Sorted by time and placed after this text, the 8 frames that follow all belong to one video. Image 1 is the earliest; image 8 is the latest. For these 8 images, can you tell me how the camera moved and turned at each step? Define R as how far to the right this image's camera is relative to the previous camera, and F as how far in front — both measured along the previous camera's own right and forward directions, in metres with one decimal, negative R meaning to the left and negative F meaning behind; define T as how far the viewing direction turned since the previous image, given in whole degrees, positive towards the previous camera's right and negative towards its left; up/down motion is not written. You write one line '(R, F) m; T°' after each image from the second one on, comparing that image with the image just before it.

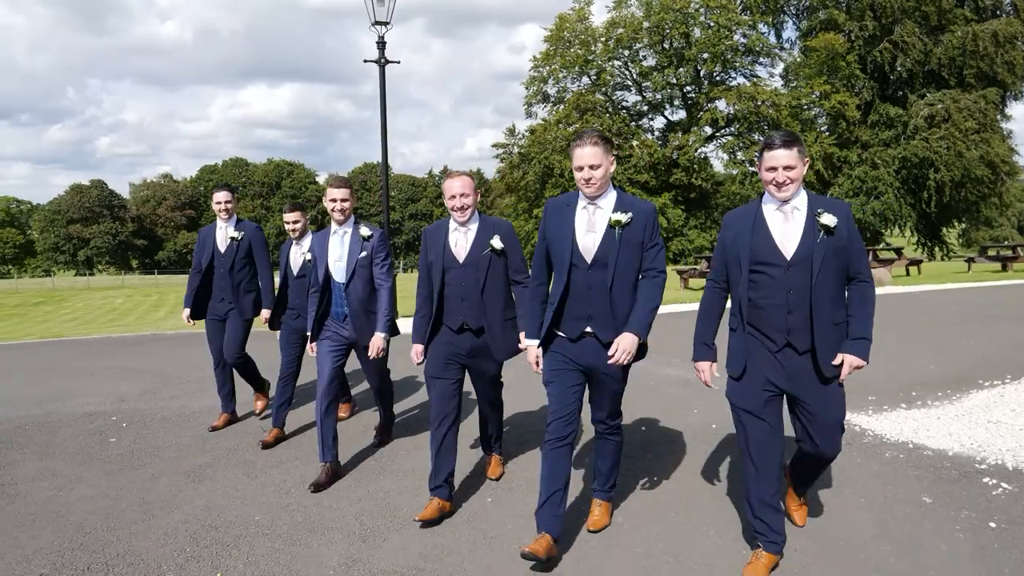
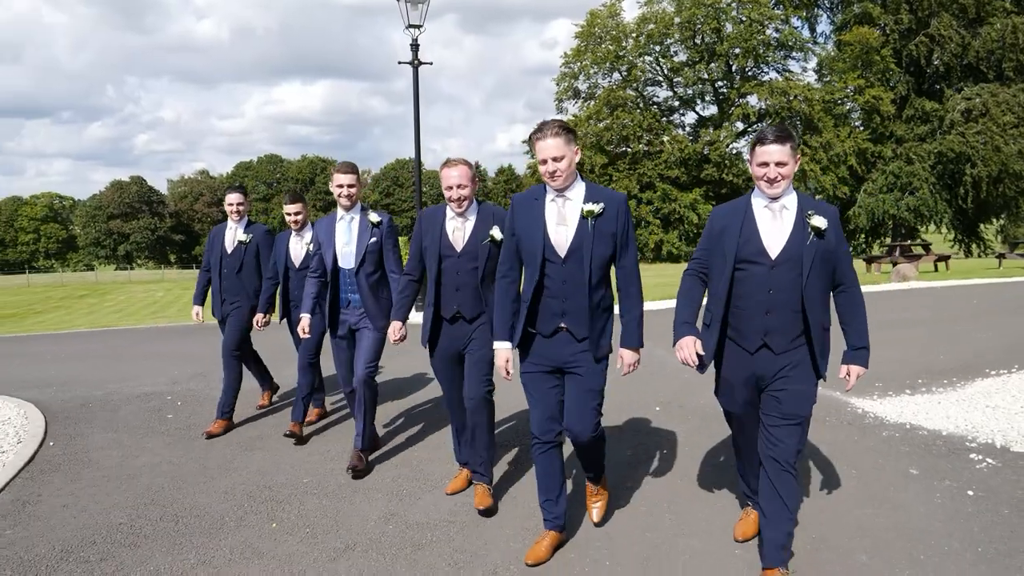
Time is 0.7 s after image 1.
(+0.1, -0.5) m; -2°
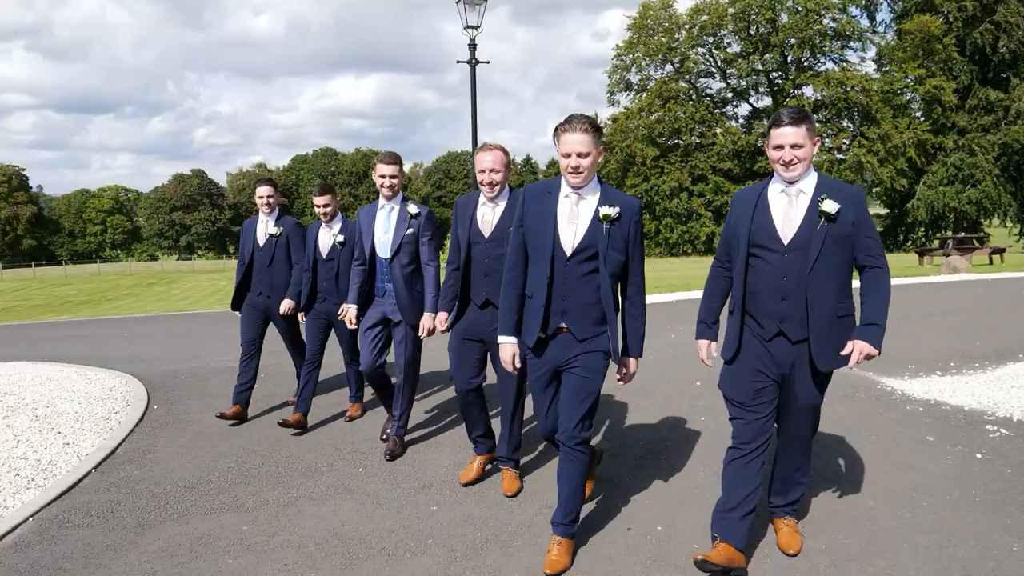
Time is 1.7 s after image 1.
(0.0, -0.6) m; -4°
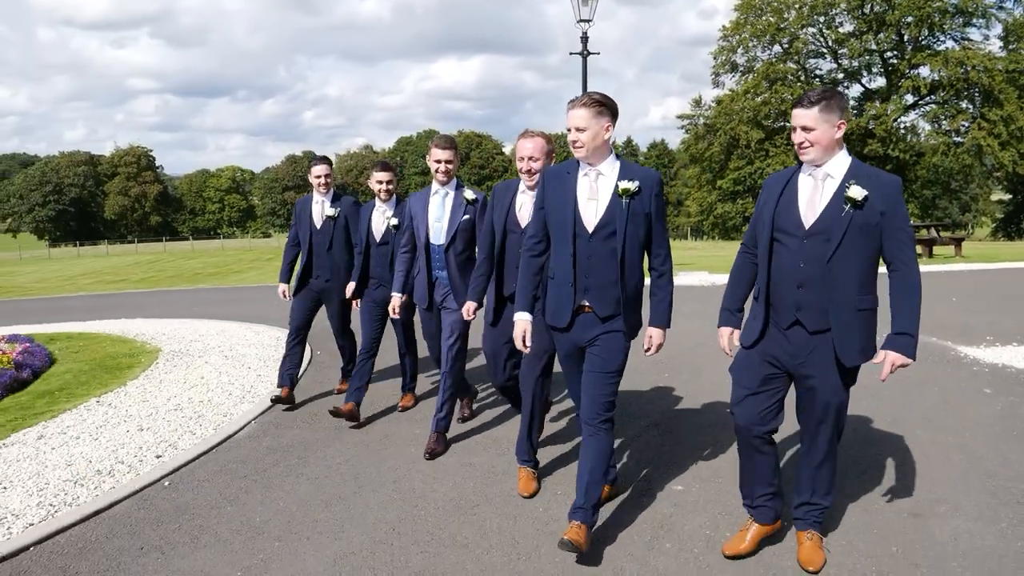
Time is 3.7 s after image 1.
(-0.1, -1.2) m; -7°
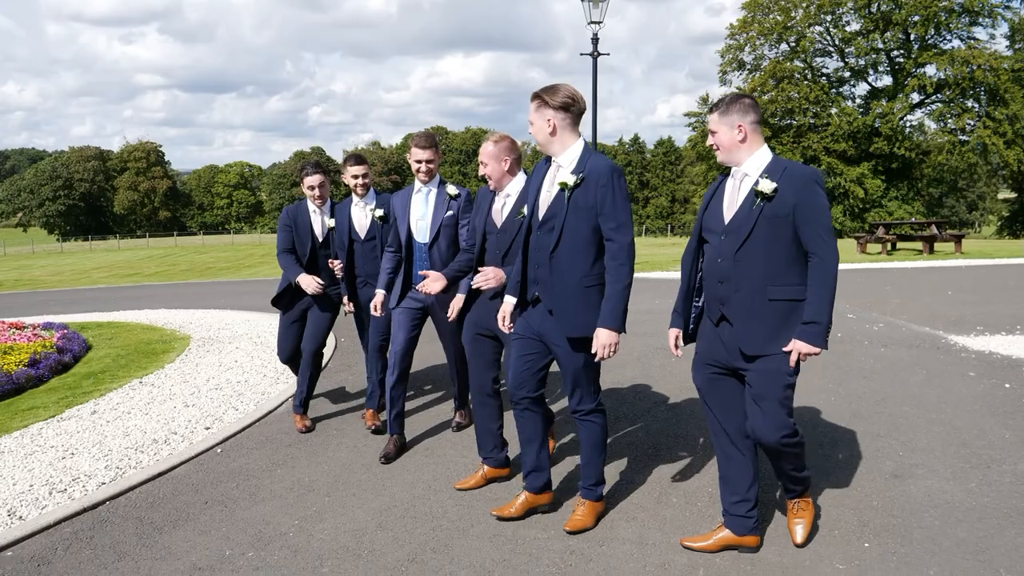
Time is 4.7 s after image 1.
(-0.1, -0.5) m; 0°
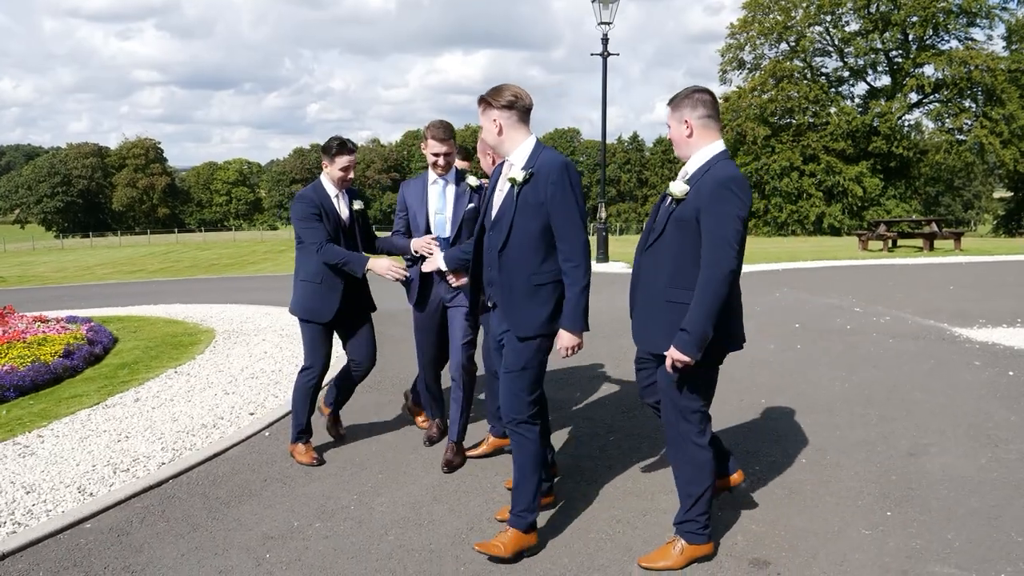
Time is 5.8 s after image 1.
(-0.3, -0.3) m; 0°
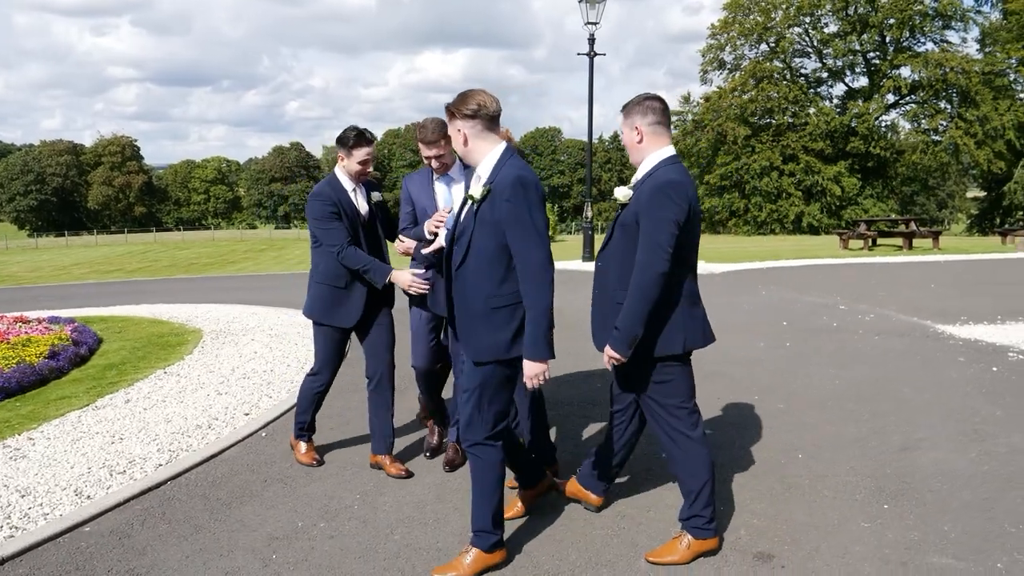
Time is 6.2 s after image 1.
(-0.1, 0.0) m; +1°
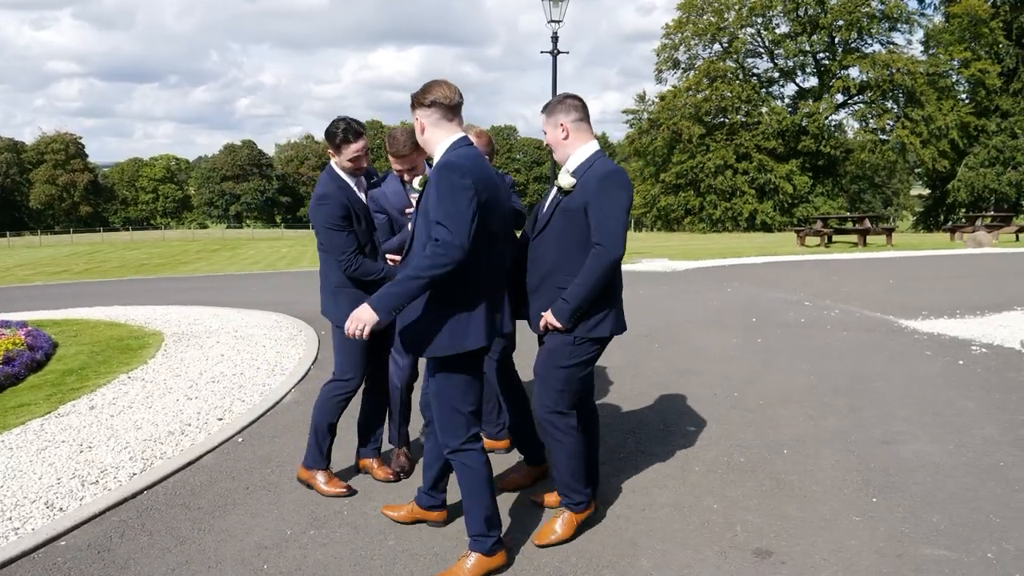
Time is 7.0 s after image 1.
(-0.2, 0.0) m; +3°
